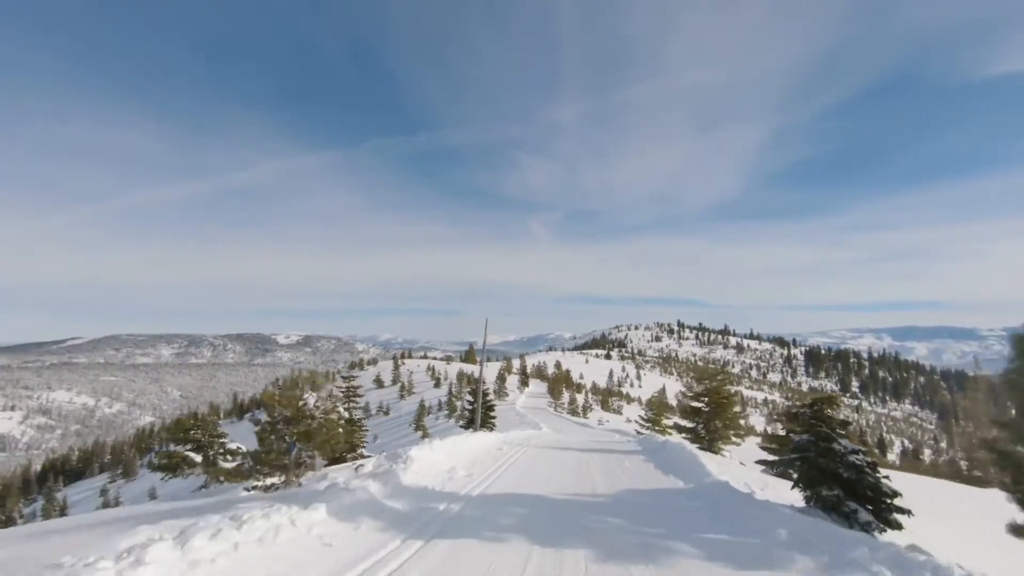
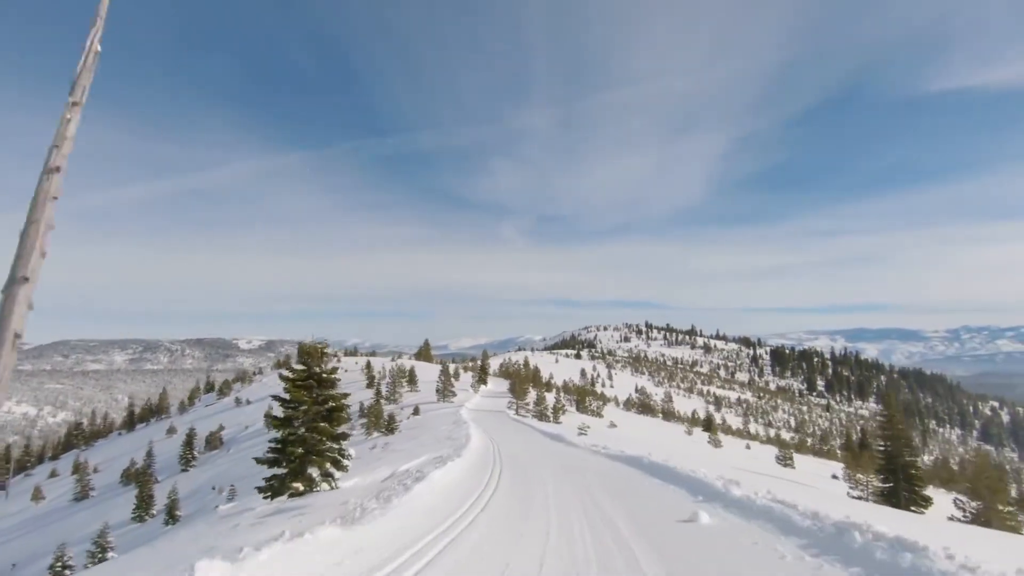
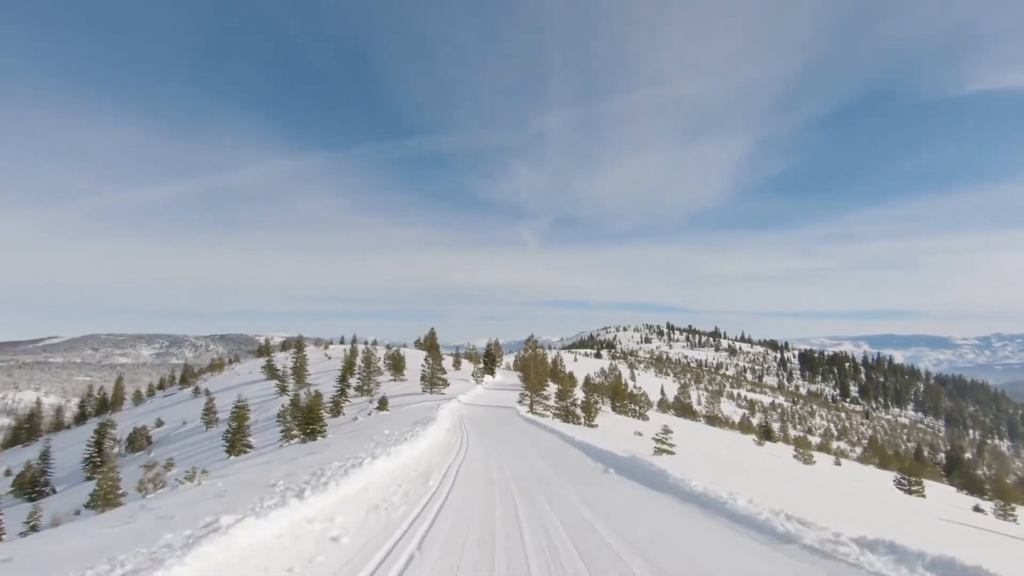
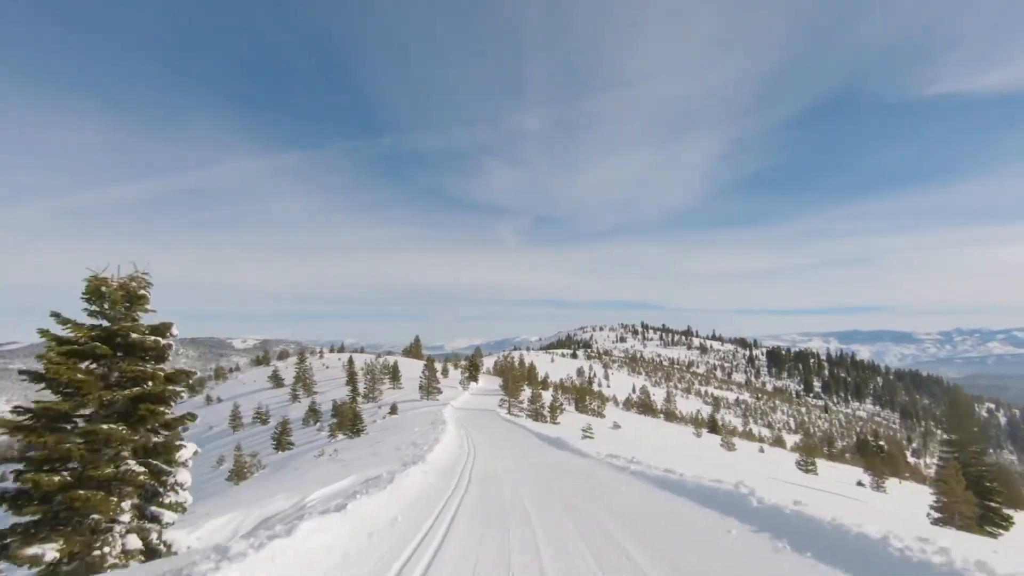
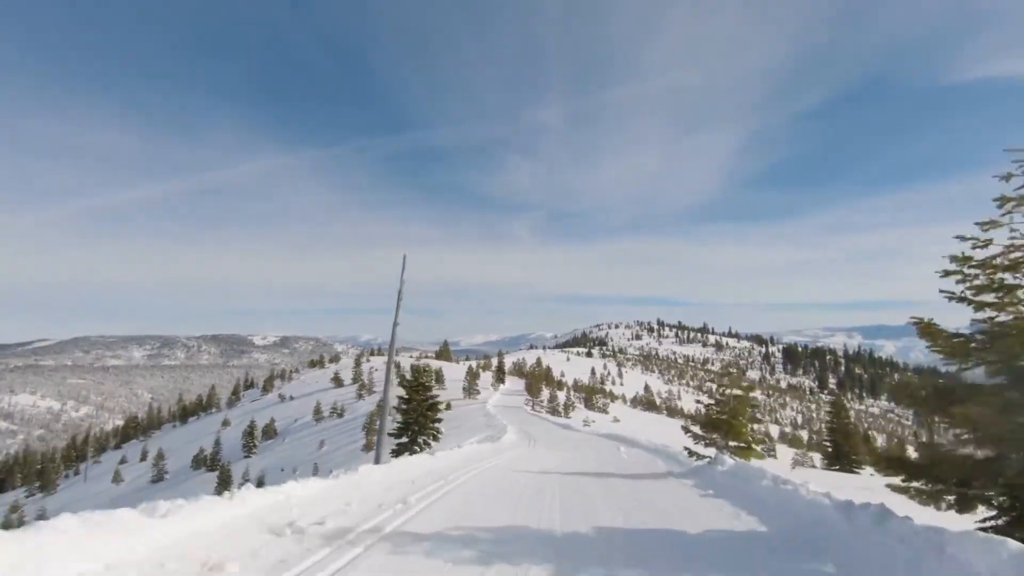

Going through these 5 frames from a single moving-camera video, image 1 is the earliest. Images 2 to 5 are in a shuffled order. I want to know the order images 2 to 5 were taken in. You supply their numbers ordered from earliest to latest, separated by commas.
5, 2, 4, 3
